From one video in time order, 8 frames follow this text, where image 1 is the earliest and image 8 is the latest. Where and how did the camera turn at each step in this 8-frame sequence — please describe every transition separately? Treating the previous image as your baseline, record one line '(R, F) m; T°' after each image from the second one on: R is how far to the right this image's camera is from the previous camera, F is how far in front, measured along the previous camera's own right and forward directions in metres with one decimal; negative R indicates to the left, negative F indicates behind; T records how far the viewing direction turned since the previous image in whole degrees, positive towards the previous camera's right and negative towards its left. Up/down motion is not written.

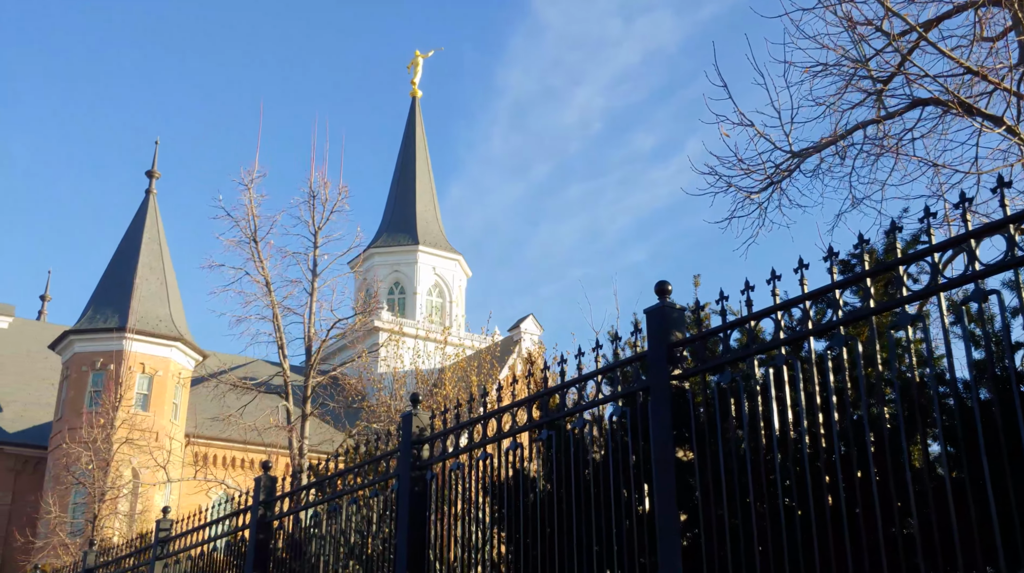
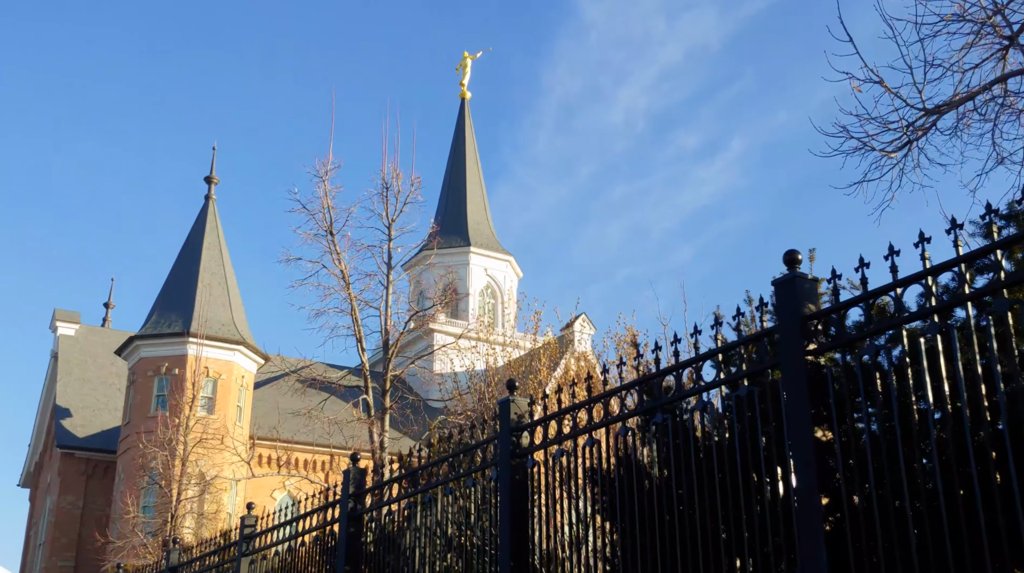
(-0.3, +0.3) m; -3°
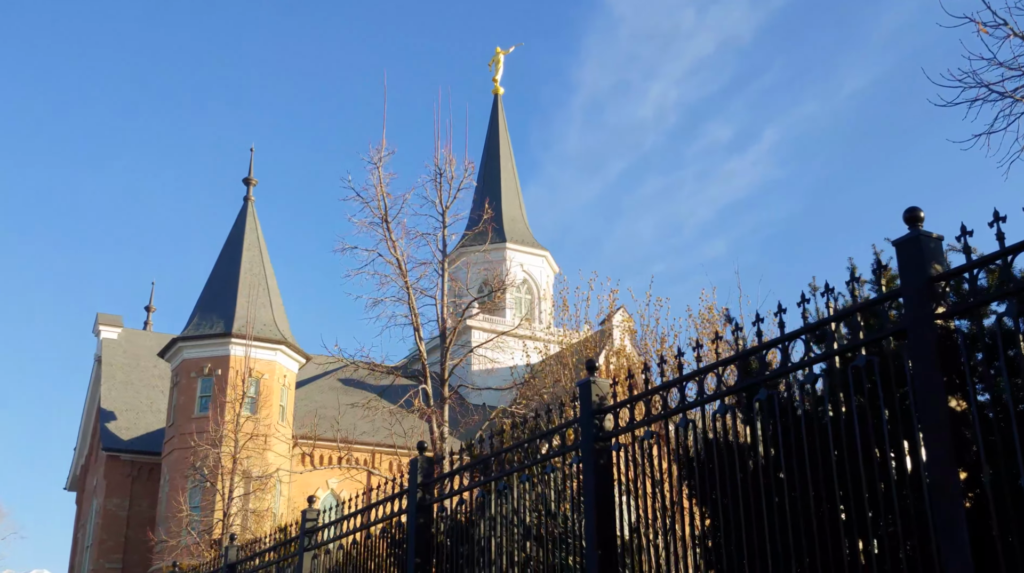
(-0.3, +0.3) m; -2°
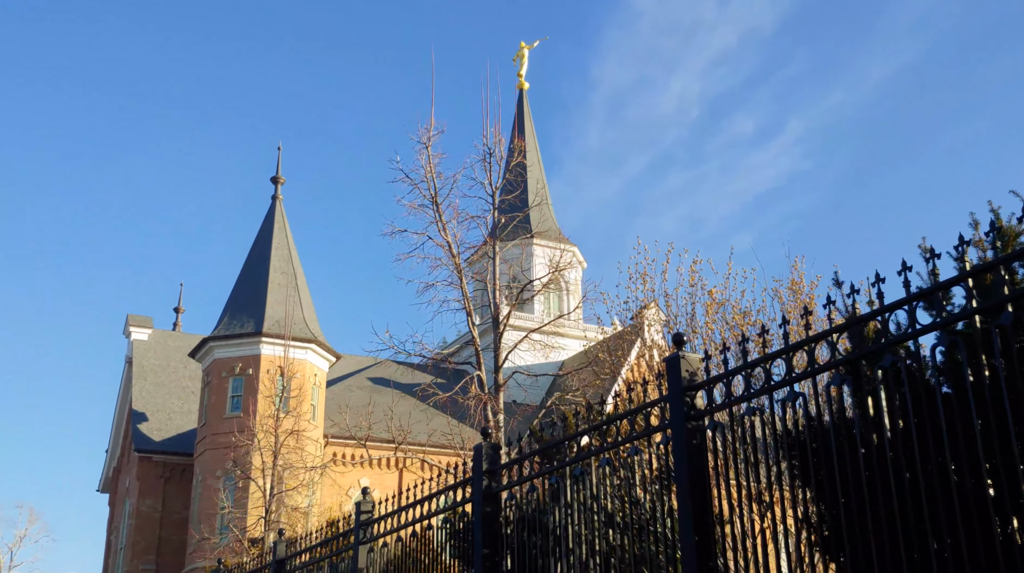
(-0.4, +0.5) m; -1°
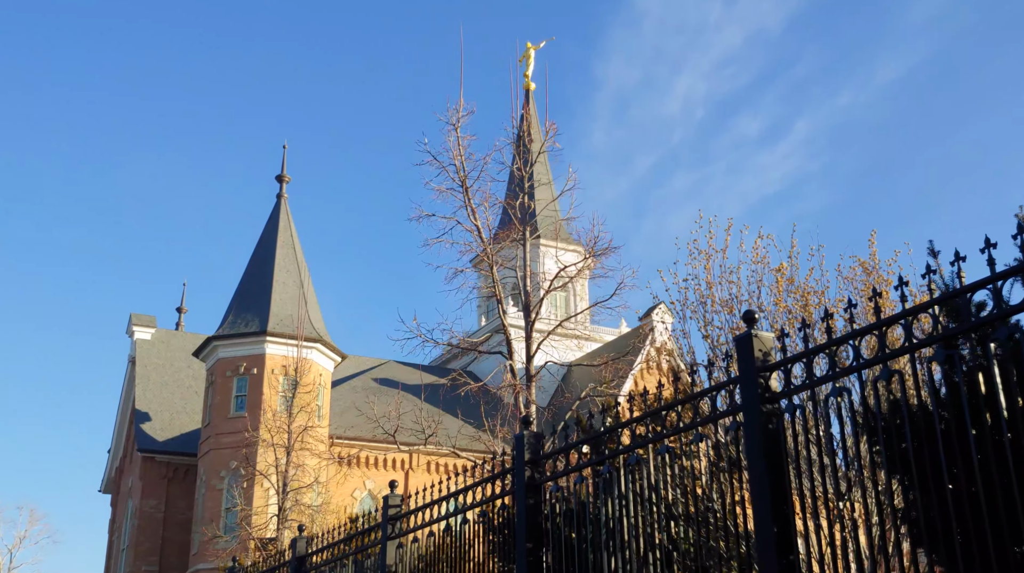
(-0.3, +0.5) m; 0°
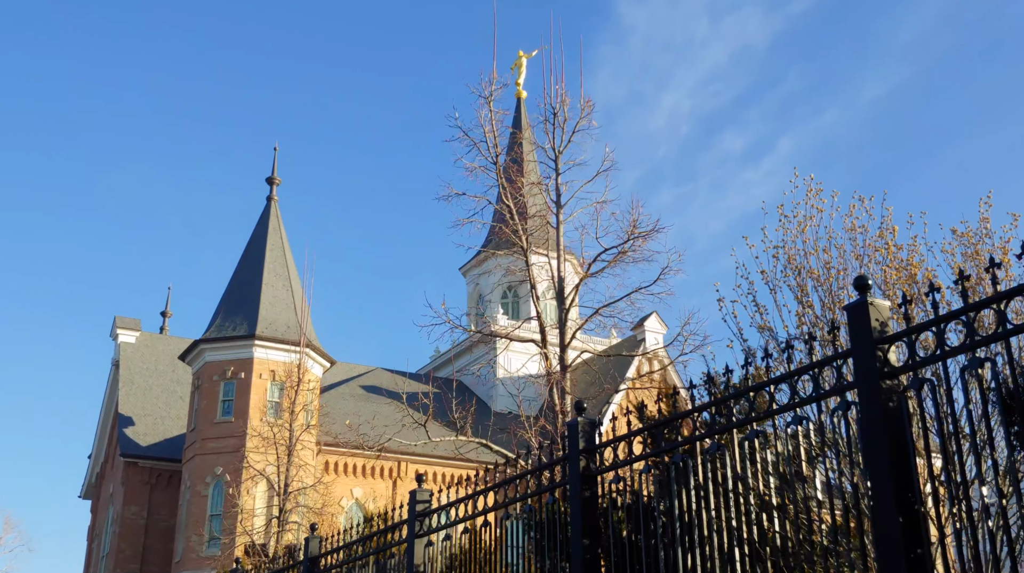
(-0.5, +0.7) m; +1°
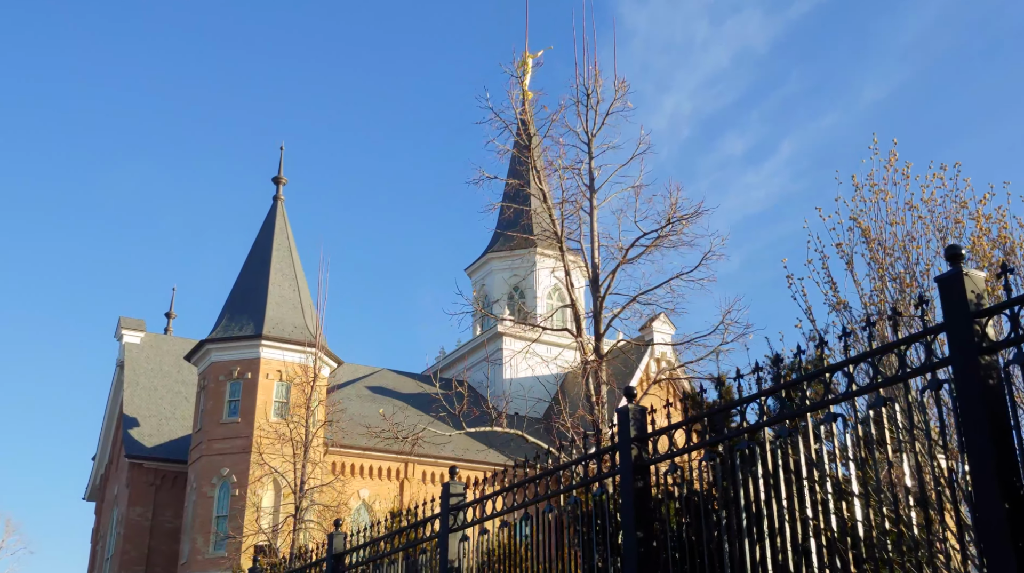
(-0.3, +0.4) m; 0°
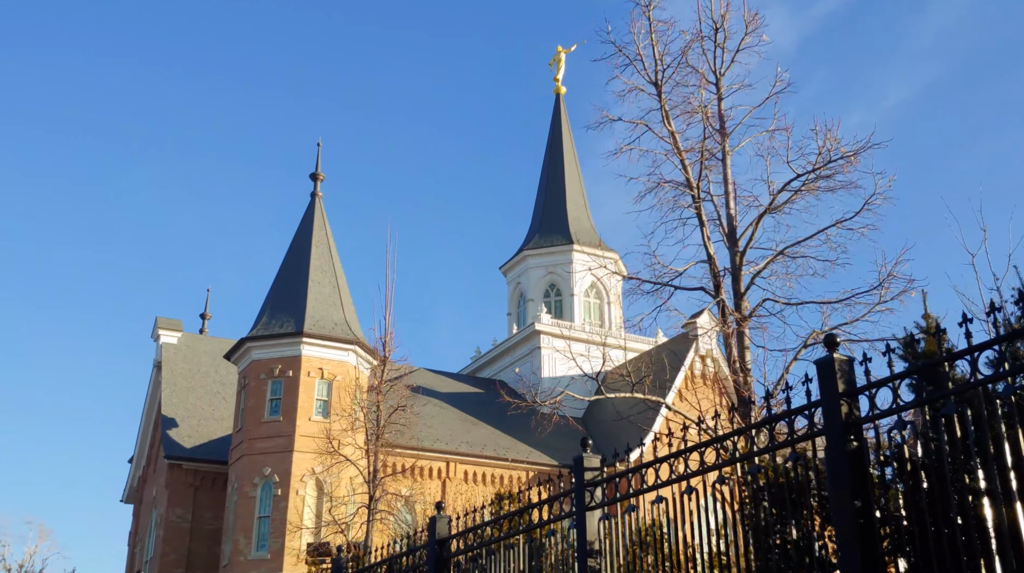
(-0.9, +1.1) m; -1°
